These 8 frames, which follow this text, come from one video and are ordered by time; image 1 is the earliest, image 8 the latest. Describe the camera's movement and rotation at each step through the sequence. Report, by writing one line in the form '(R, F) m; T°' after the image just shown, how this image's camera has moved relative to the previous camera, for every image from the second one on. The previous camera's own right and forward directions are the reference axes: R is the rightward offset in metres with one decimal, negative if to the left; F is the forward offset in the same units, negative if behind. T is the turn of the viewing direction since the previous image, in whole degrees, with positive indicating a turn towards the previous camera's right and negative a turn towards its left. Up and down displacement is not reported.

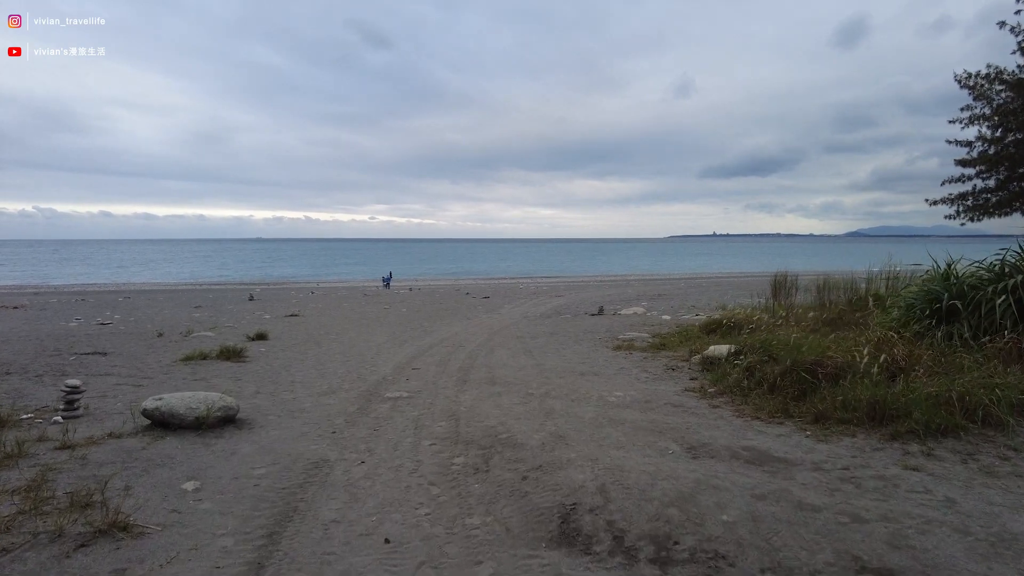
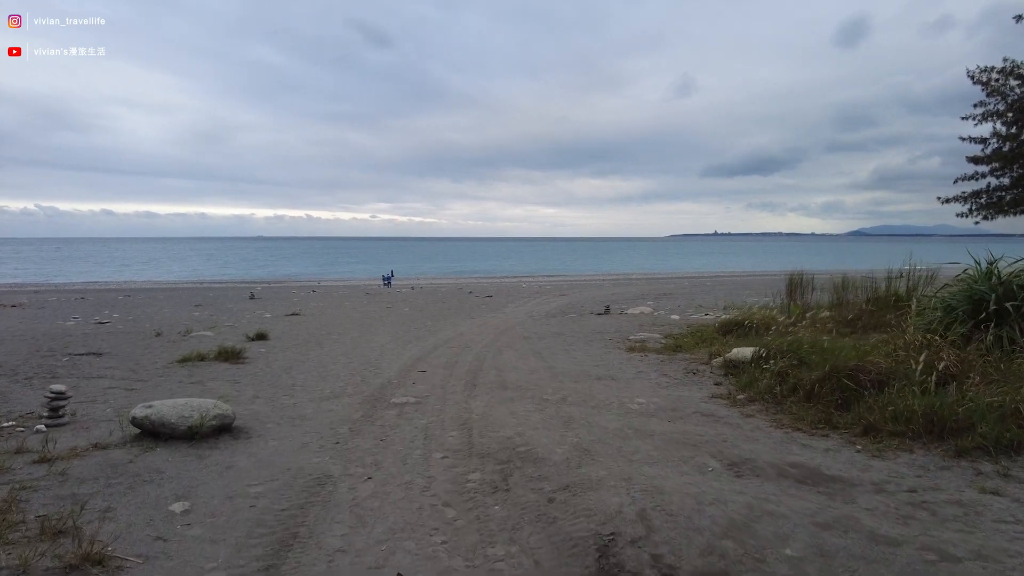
(-0.1, +0.4) m; 0°
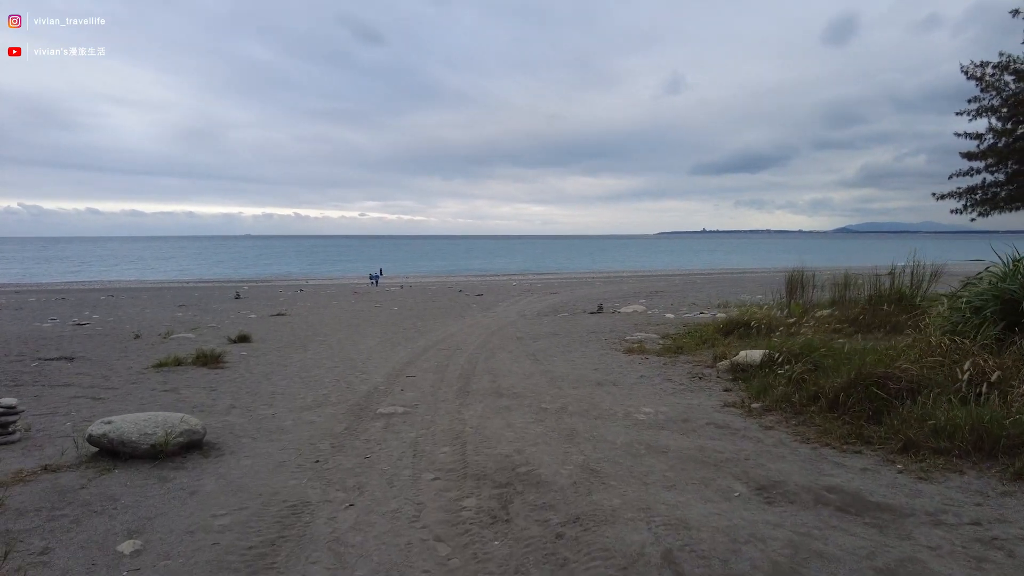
(-0.1, +0.4) m; +1°
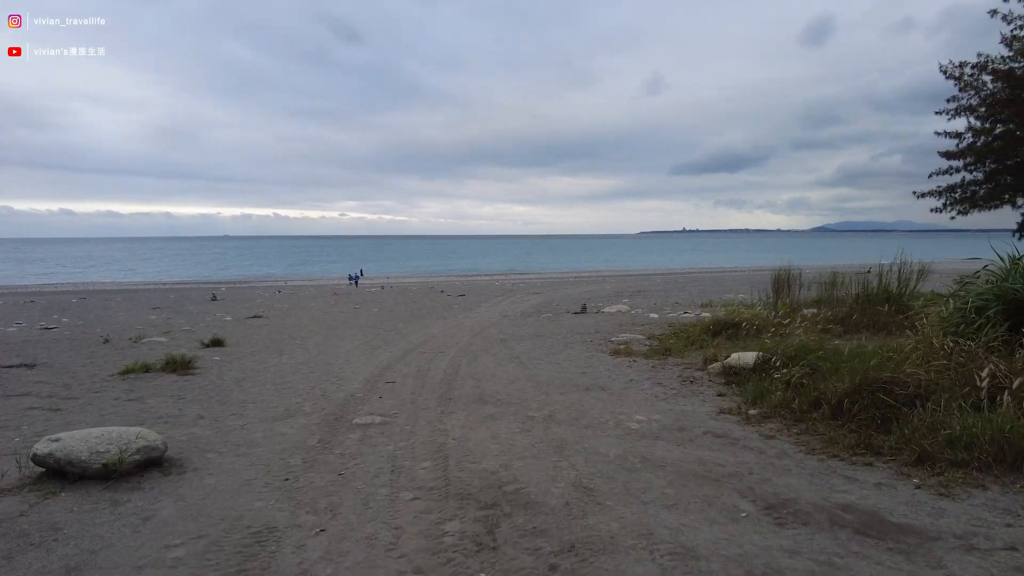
(0.0, +0.3) m; +2°
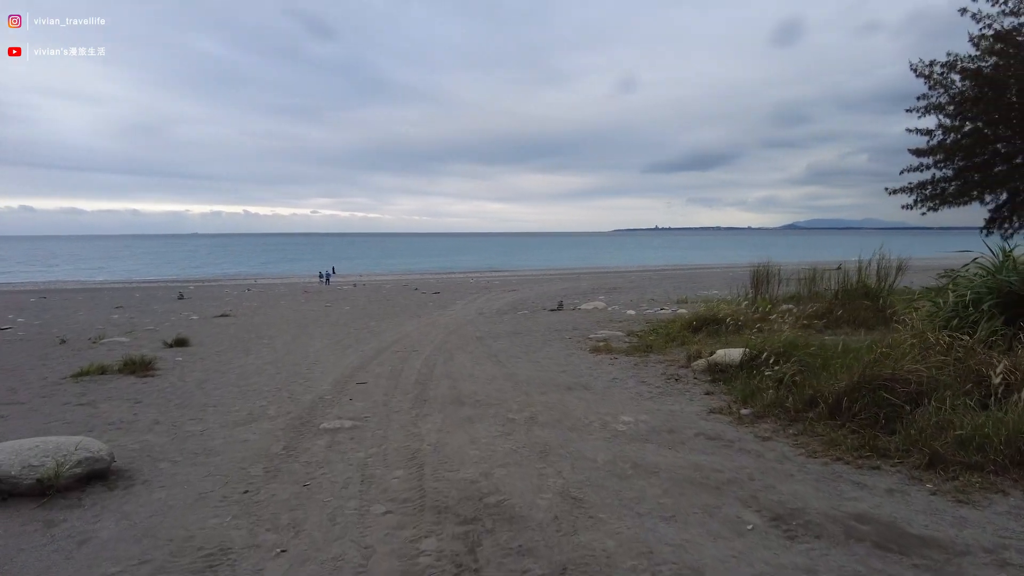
(0.0, +0.3) m; +2°
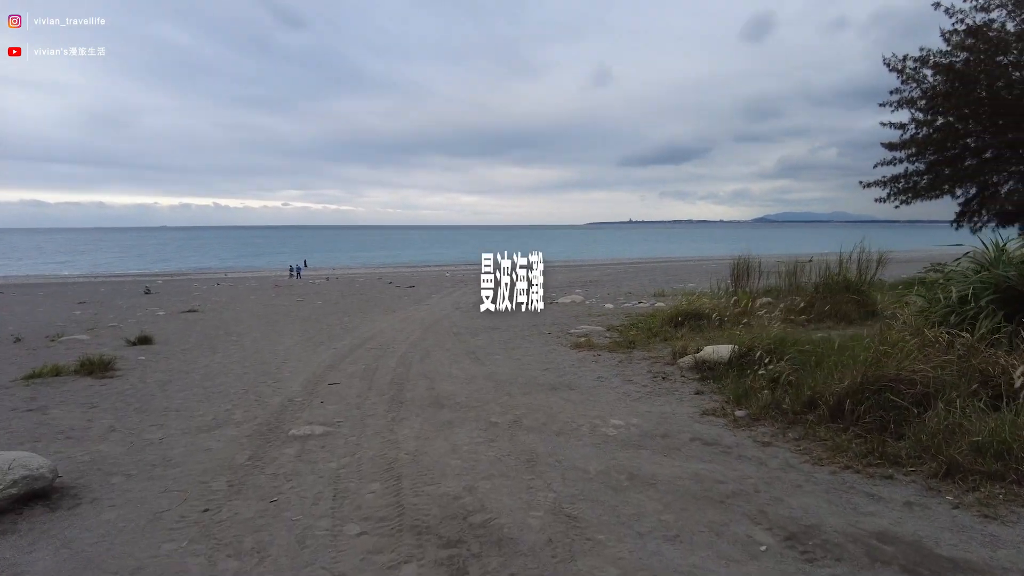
(-0.1, +0.3) m; +2°
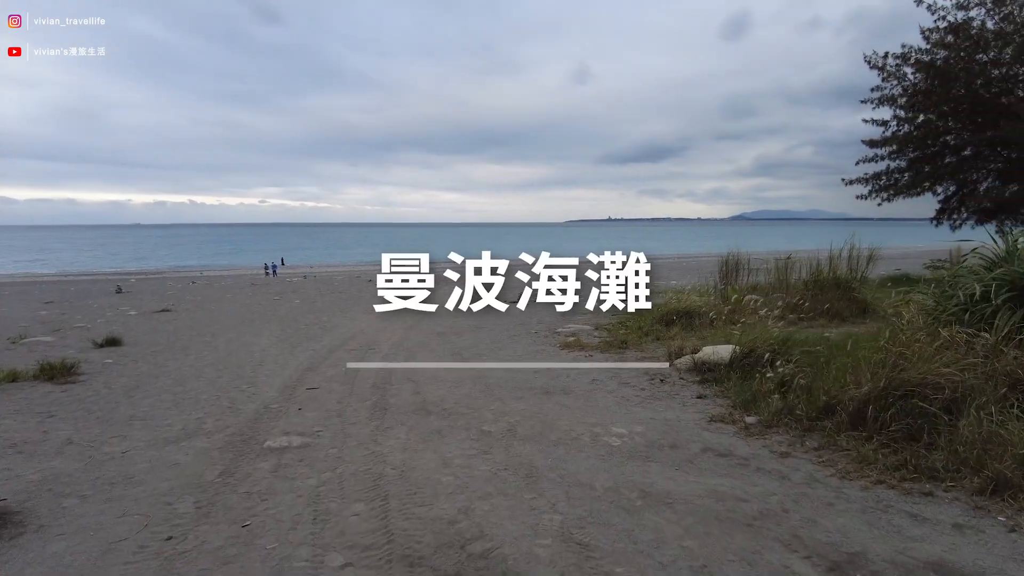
(-0.1, +0.3) m; +2°
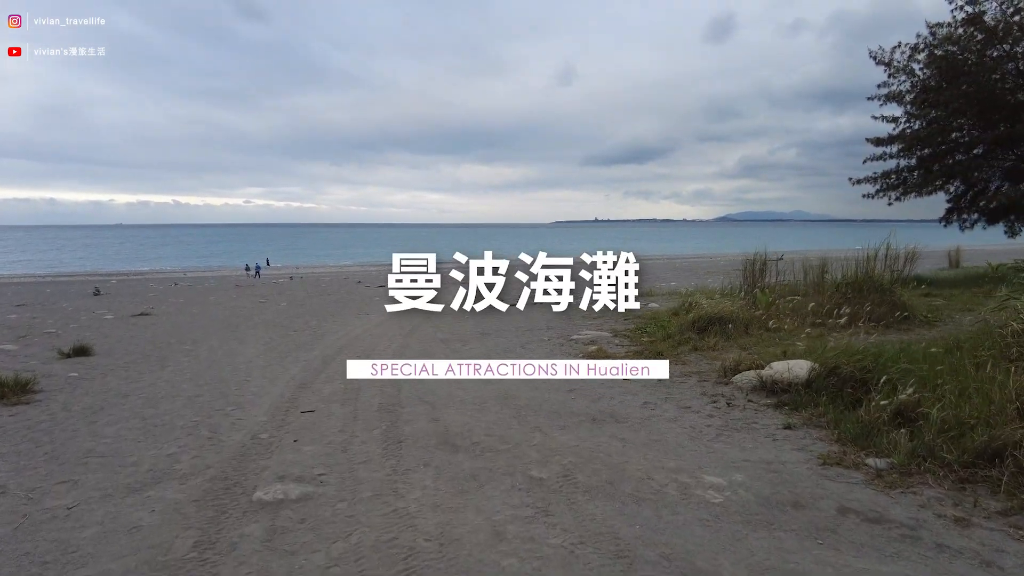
(-0.4, +1.0) m; +1°
